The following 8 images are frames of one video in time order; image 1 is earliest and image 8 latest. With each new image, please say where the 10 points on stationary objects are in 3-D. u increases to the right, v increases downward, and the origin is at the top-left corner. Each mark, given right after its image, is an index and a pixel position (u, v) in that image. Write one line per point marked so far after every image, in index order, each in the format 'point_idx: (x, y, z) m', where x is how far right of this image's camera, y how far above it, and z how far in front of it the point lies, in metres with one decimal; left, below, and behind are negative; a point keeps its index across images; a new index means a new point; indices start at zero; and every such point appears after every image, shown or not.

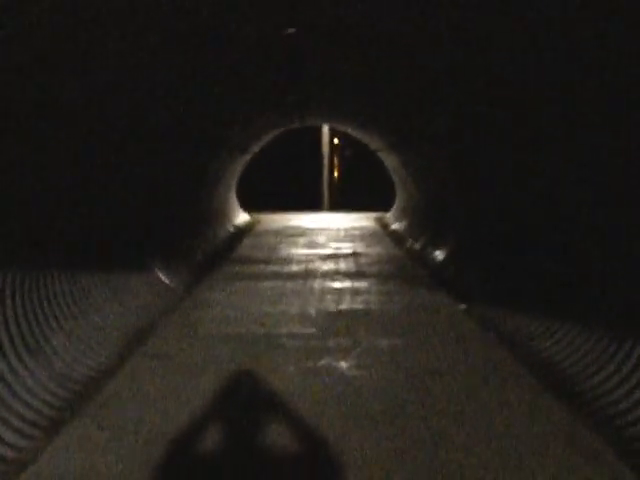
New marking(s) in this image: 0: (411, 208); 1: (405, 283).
0: (+1.0, +0.3, +17.2) m
1: (+0.6, -0.4, +11.6) m
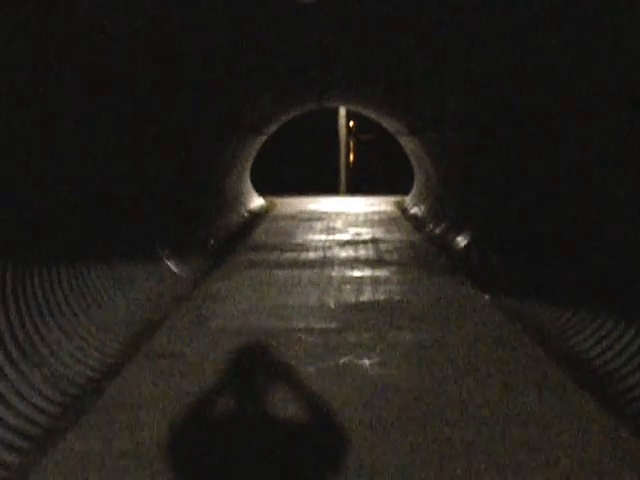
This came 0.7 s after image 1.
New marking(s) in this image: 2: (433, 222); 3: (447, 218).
0: (+1.2, +0.5, +16.9) m
1: (+0.7, -0.3, +11.3) m
2: (+1.1, +0.2, +15.7) m
3: (+1.2, +0.2, +14.8) m
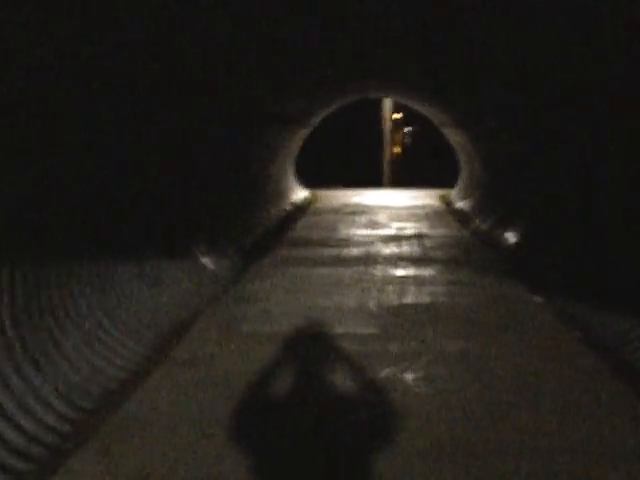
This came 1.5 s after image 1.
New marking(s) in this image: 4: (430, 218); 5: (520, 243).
0: (+1.7, +0.6, +16.6) m
1: (+1.0, -0.2, +11.0) m
2: (+1.6, +0.2, +15.5) m
3: (+1.6, +0.2, +14.5) m
4: (+1.1, +0.2, +16.1) m
5: (+1.6, 0.0, +12.4) m
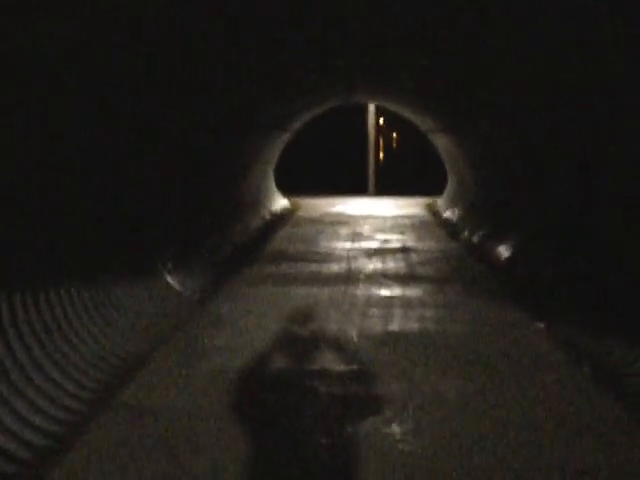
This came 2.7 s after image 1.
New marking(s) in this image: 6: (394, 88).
0: (+1.5, +0.5, +15.9) m
1: (+0.9, -0.3, +10.3) m
2: (+1.4, +0.1, +14.7) m
3: (+1.4, +0.1, +13.8) m
4: (+0.9, +0.1, +15.4) m
5: (+1.5, -0.1, +11.6) m
6: (+0.7, +1.3, +13.5) m
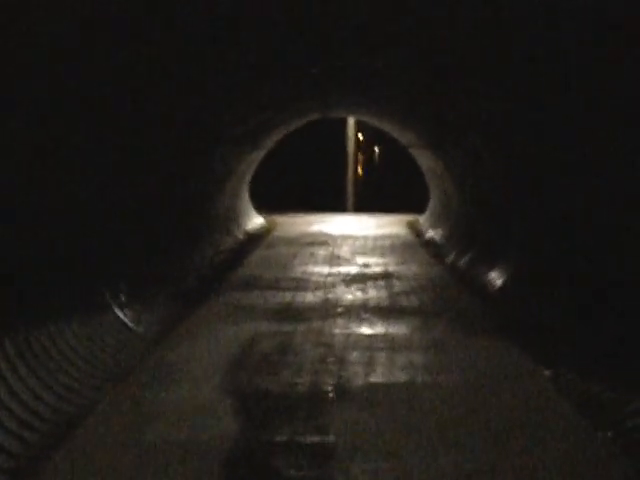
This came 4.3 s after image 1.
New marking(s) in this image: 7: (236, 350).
0: (+1.3, +0.3, +15.0) m
1: (+0.8, -0.5, +9.4) m
2: (+1.2, -0.1, +13.8) m
3: (+1.2, -0.1, +12.9) m
4: (+0.7, -0.1, +14.5) m
5: (+1.3, -0.3, +10.7) m
6: (+0.5, +1.2, +12.7) m
7: (-0.5, -0.6, +8.3) m
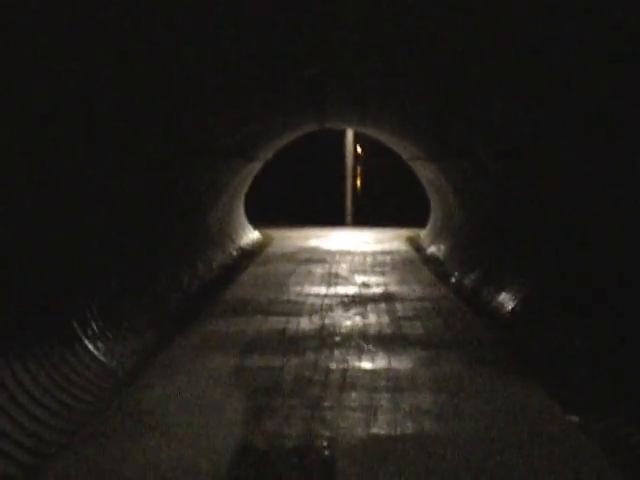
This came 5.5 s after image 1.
0: (+1.2, +0.1, +14.2) m
1: (+0.7, -0.6, +8.7) m
2: (+1.2, -0.2, +13.1) m
3: (+1.2, -0.2, +12.1) m
4: (+0.7, -0.3, +13.8) m
5: (+1.3, -0.4, +10.0) m
6: (+0.4, +1.0, +11.9) m
7: (-0.5, -0.7, +7.6) m
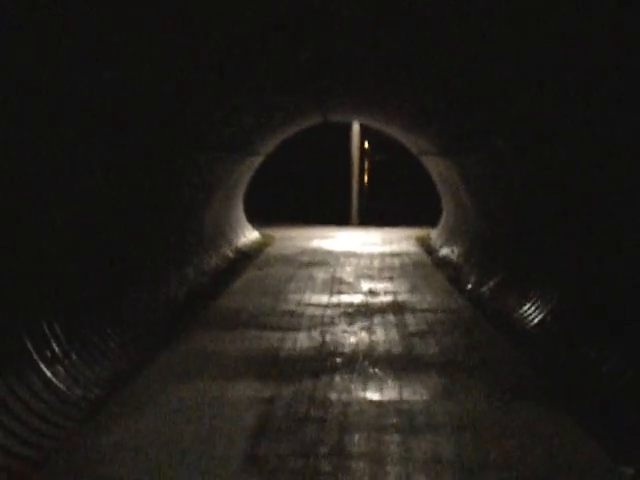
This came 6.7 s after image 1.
0: (+1.3, +0.1, +13.2) m
1: (+0.7, -0.6, +7.7) m
2: (+1.2, -0.2, +12.1) m
3: (+1.2, -0.2, +11.2) m
4: (+0.7, -0.3, +12.8) m
5: (+1.3, -0.4, +9.0) m
6: (+0.5, +1.0, +10.9) m
7: (-0.5, -0.7, +6.6) m
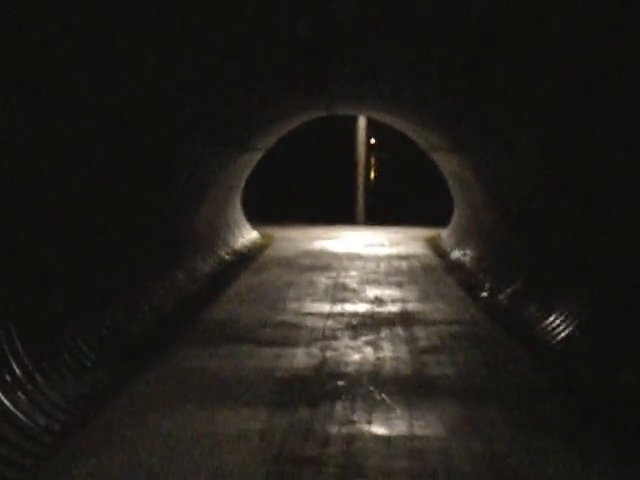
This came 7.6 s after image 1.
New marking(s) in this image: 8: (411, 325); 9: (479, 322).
0: (+1.3, +0.1, +12.5) m
1: (+0.7, -0.6, +6.9) m
2: (+1.2, -0.3, +11.3) m
3: (+1.2, -0.2, +10.4) m
4: (+0.7, -0.3, +12.0) m
5: (+1.3, -0.5, +8.2) m
6: (+0.5, +1.0, +10.2) m
7: (-0.5, -0.7, +5.8) m
8: (+0.5, -0.5, +9.2) m
9: (+0.9, -0.5, +9.4) m
